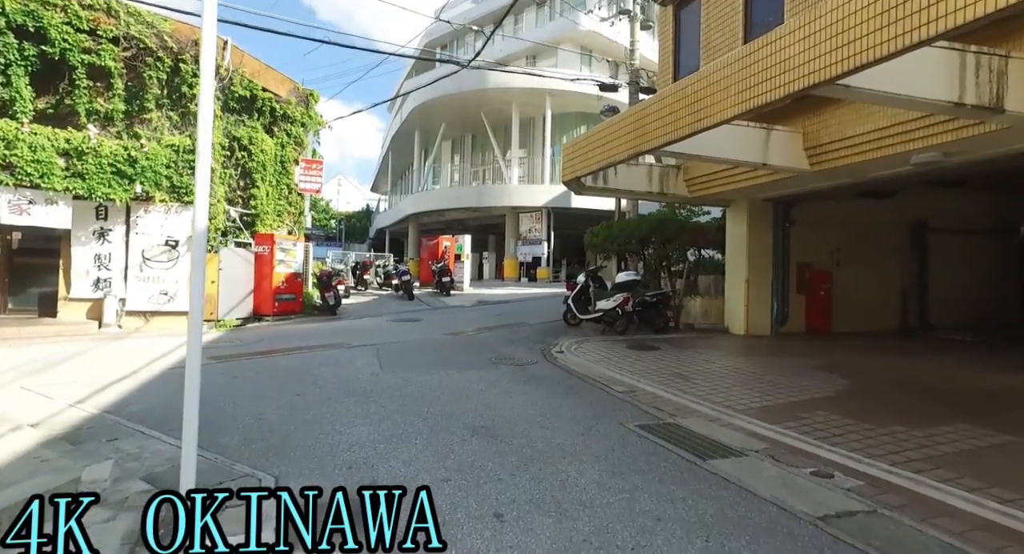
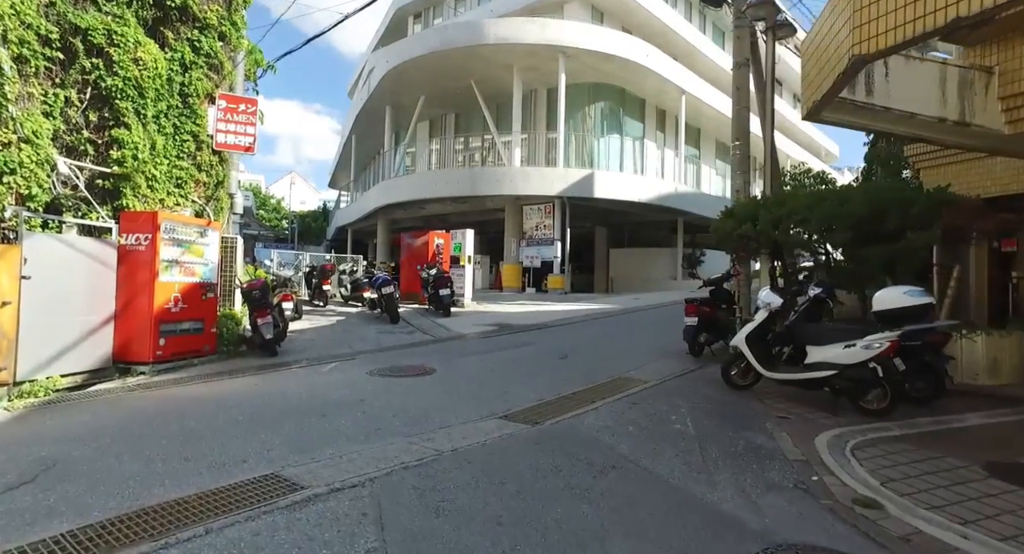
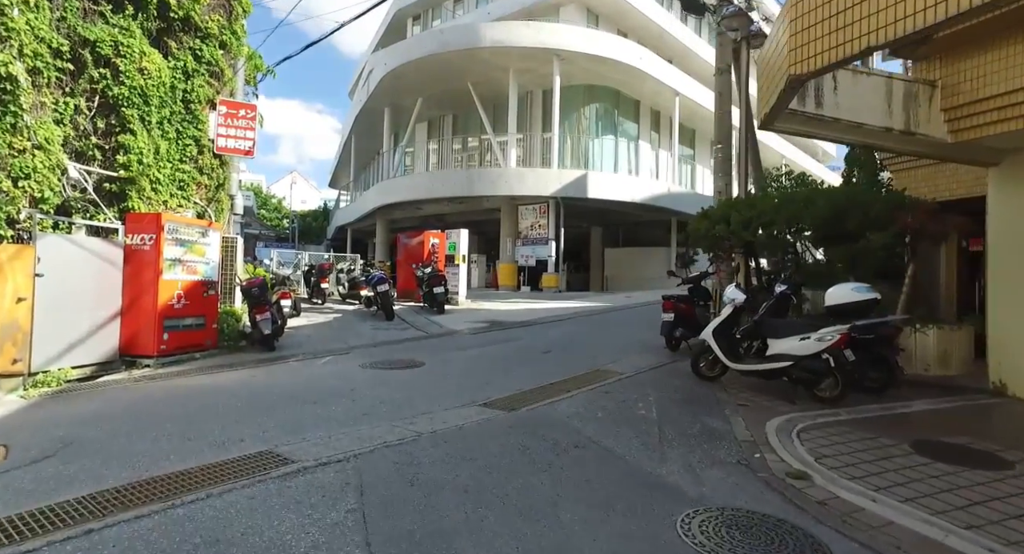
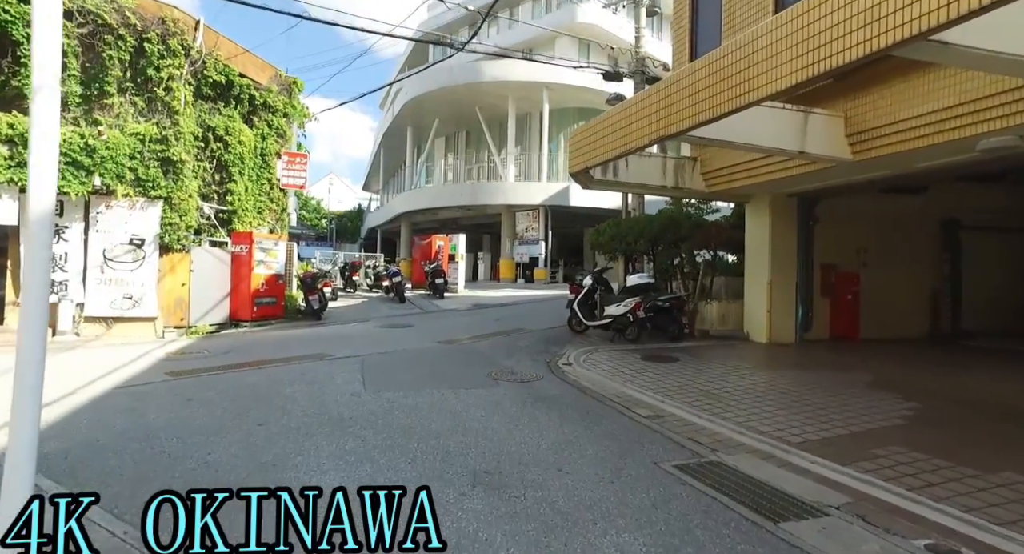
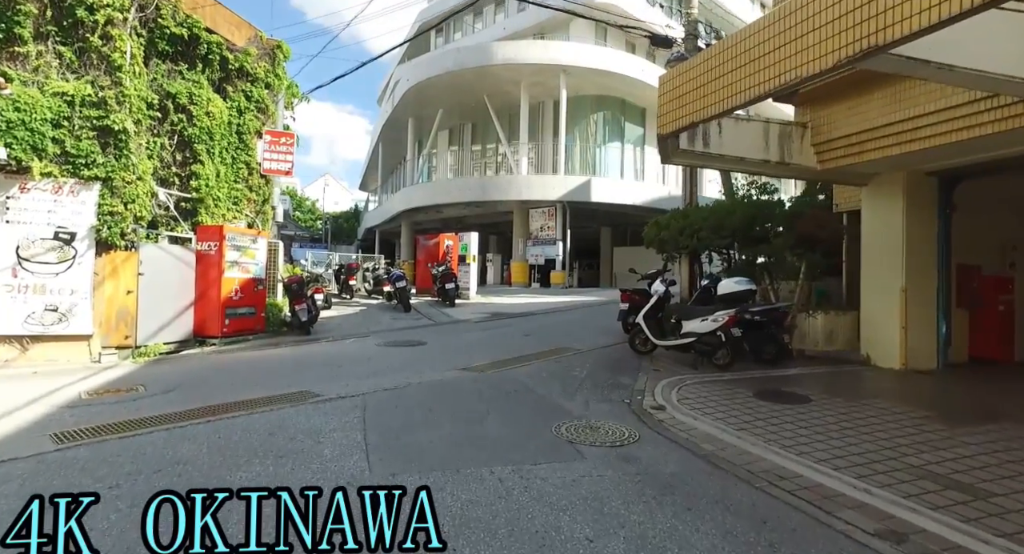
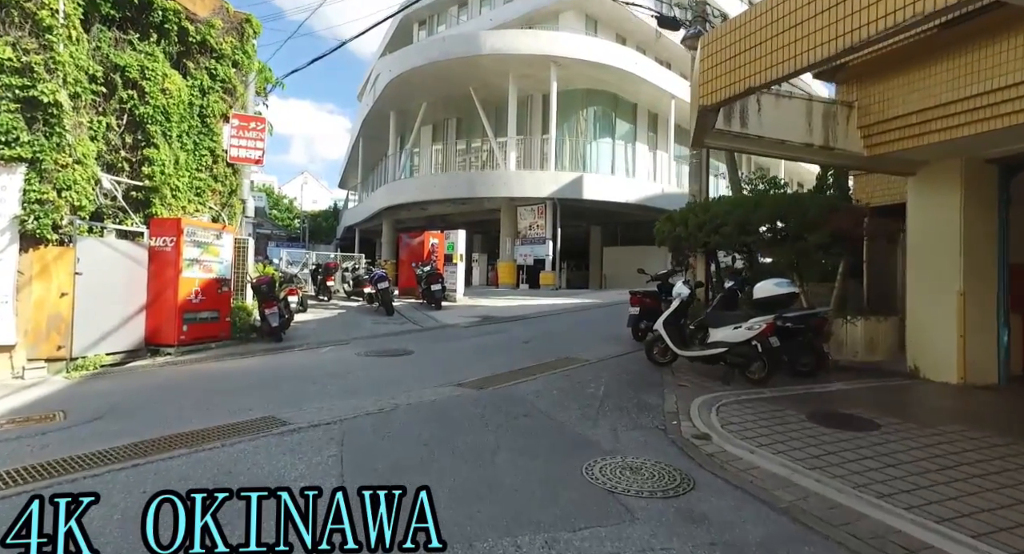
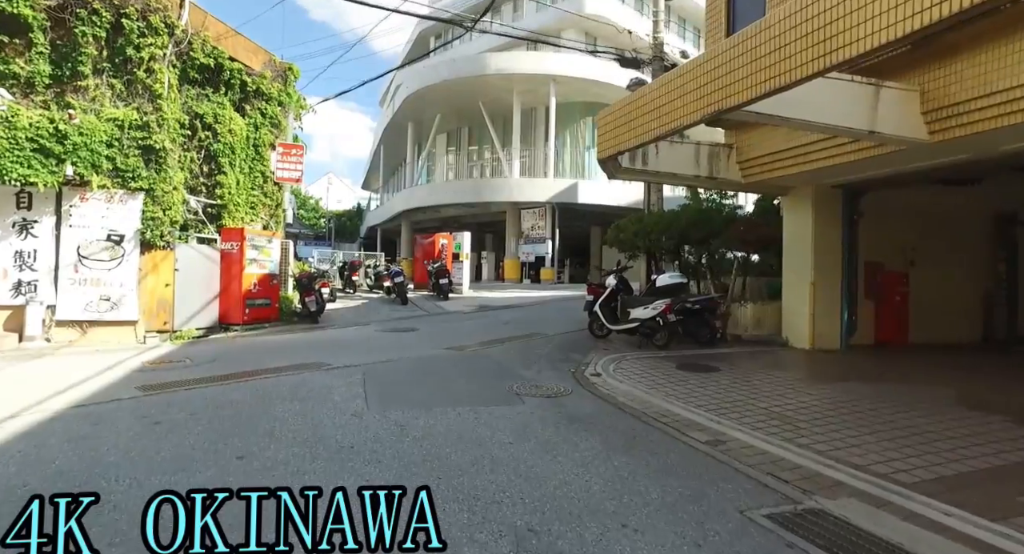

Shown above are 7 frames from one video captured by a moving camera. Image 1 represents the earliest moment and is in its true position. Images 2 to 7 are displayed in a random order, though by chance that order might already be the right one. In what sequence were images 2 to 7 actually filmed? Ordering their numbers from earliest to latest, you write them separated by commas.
4, 7, 5, 6, 3, 2
